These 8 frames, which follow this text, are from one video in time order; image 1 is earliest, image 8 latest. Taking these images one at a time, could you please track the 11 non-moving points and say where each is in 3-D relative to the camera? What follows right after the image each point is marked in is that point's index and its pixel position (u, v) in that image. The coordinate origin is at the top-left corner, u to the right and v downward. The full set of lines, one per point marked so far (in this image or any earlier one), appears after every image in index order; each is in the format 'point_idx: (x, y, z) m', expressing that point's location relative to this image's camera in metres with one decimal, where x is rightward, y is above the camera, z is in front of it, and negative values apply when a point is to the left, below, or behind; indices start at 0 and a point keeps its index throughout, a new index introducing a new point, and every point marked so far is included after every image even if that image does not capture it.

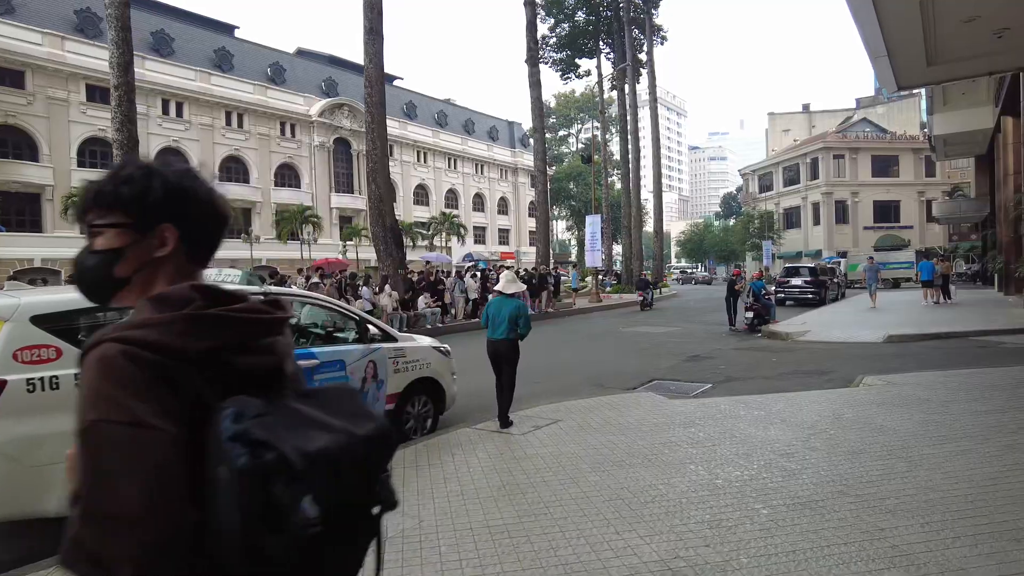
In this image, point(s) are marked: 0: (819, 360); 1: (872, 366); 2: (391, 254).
0: (+5.3, -1.2, +11.2) m
1: (+5.5, -1.2, +10.1) m
2: (-3.5, +1.0, +18.6) m
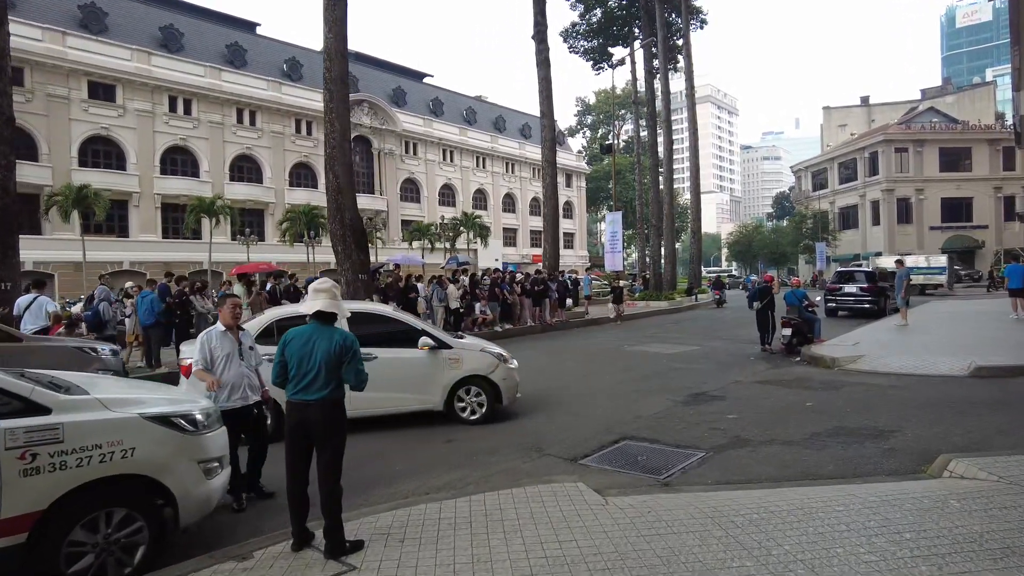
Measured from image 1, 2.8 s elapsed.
0: (+4.3, -1.4, +7.7) m
1: (+4.5, -1.4, +6.6) m
2: (-3.9, +0.8, +15.7) m
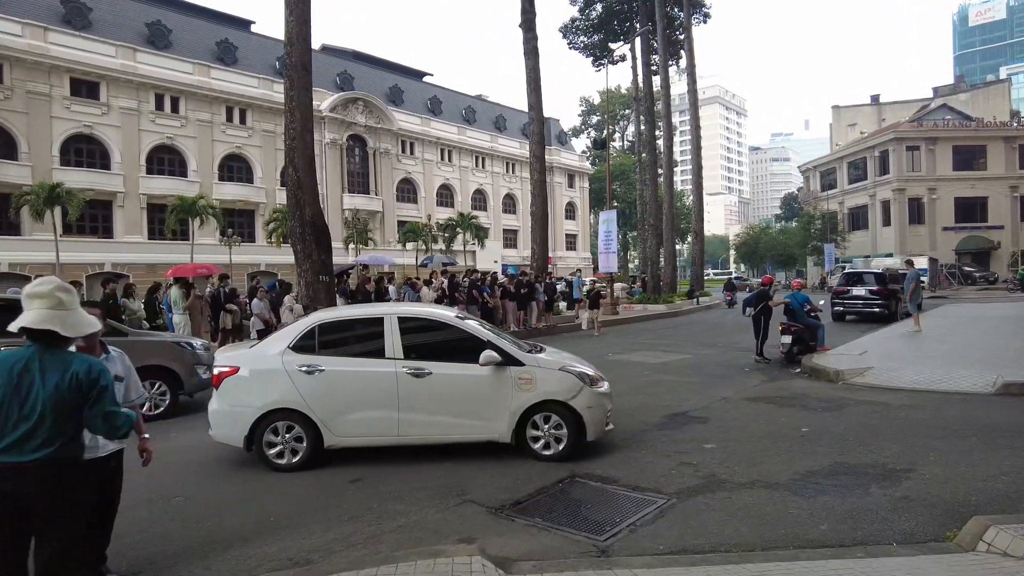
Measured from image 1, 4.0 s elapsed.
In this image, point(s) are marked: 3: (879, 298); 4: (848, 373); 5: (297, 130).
0: (+3.6, -1.4, +6.4) m
1: (+3.8, -1.4, +5.3) m
2: (-4.4, +0.7, +14.5) m
3: (+10.8, -0.3, +19.3) m
4: (+5.1, -1.3, +9.9) m
5: (-4.8, +3.5, +14.7) m
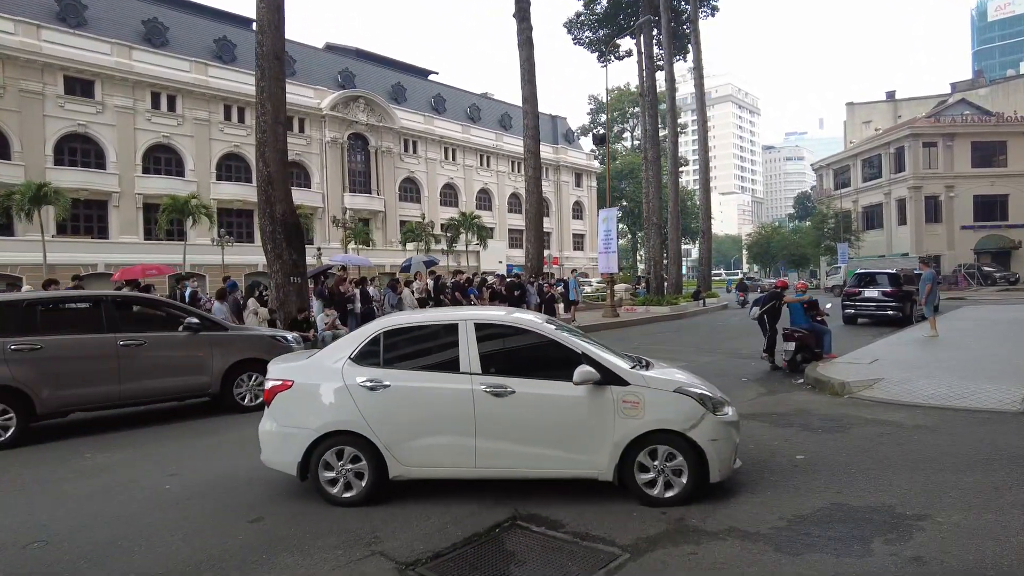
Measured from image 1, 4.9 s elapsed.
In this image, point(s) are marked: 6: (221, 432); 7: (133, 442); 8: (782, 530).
0: (+3.1, -1.5, +5.4) m
1: (+3.3, -1.5, +4.3) m
2: (-4.8, +0.7, +13.7) m
3: (+10.6, -0.3, +18.2) m
4: (+4.7, -1.3, +8.9) m
5: (-5.2, +3.5, +13.8) m
6: (-3.5, -1.7, +7.9) m
7: (-4.4, -1.8, +7.5) m
8: (+1.8, -1.6, +4.2) m
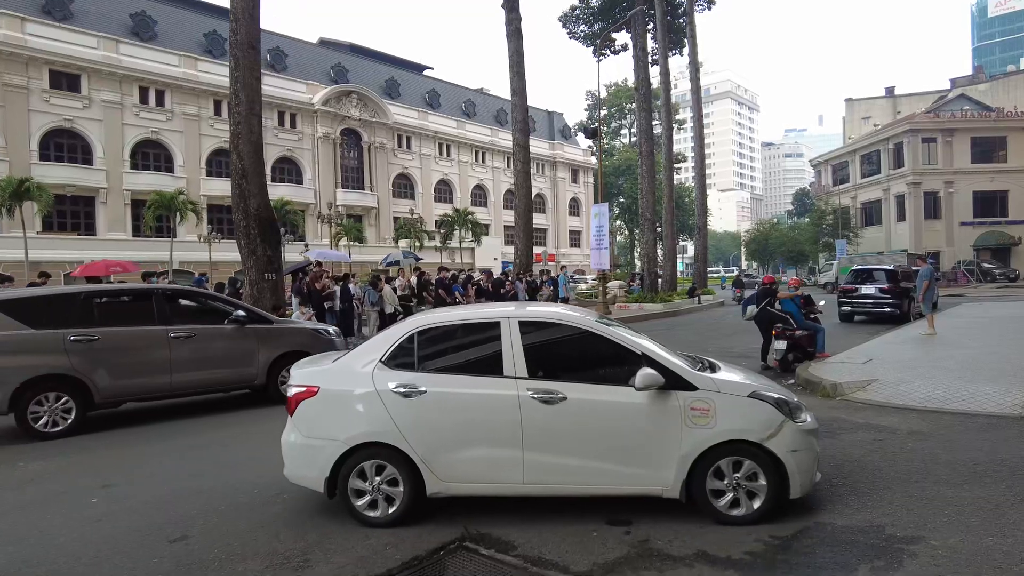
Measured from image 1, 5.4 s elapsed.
0: (+2.8, -1.4, +4.9) m
1: (+3.0, -1.4, +3.8) m
2: (-5.1, +0.7, +13.2) m
3: (+10.2, -0.2, +17.7) m
4: (+4.3, -1.3, +8.5) m
5: (-5.5, +3.6, +13.3) m
6: (-3.9, -1.7, +7.4) m
7: (-4.7, -1.7, +7.1) m
8: (+1.4, -1.5, +3.8) m
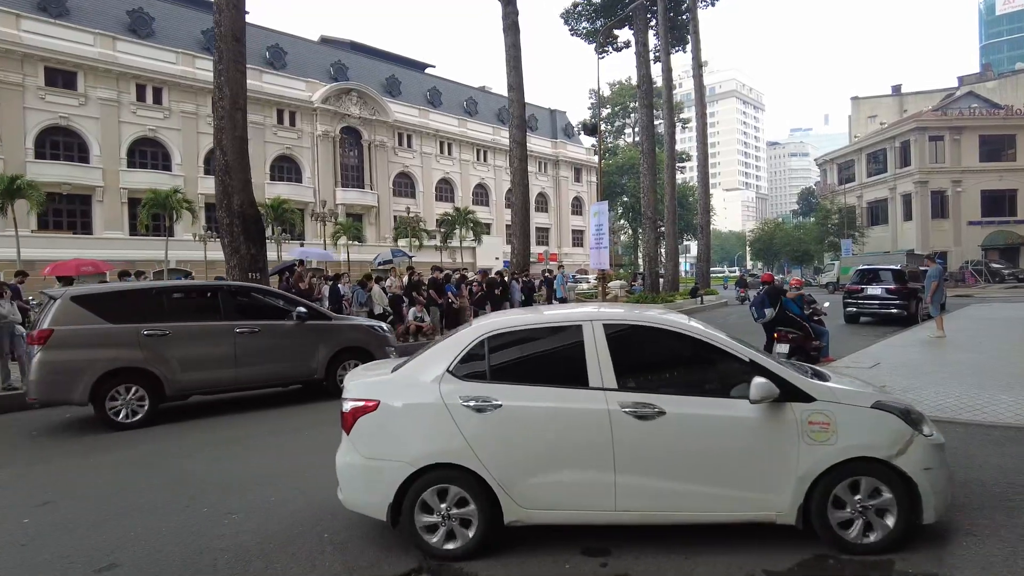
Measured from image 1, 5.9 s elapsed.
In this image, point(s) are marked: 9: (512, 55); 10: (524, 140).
0: (+2.6, -1.5, +4.4) m
1: (+2.7, -1.4, +3.3) m
2: (-5.3, +0.7, +12.8) m
3: (+10.1, -0.2, +17.2) m
4: (+4.1, -1.3, +8.0) m
5: (-5.6, +3.6, +12.9) m
6: (-4.1, -1.7, +7.0) m
7: (-4.9, -1.7, +6.6) m
8: (+1.2, -1.5, +3.3) m
9: (0.0, +7.0, +19.6) m
10: (+0.4, +4.5, +20.0) m
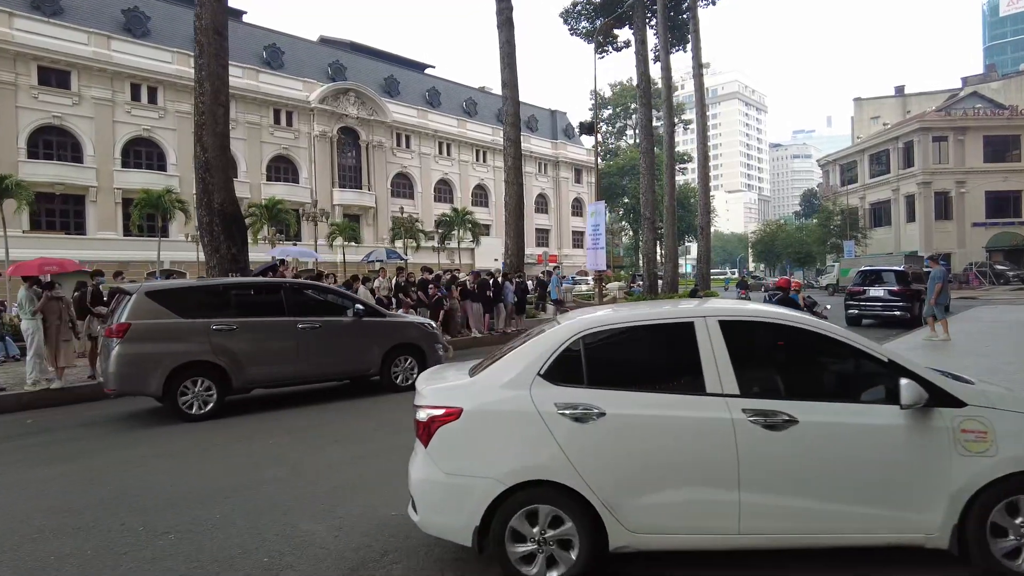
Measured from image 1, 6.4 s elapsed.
0: (+2.3, -1.5, +4.0) m
1: (+2.5, -1.4, +2.9) m
2: (-5.5, +0.7, +12.4) m
3: (+9.9, -0.3, +16.7) m
4: (+3.9, -1.3, +7.5) m
5: (-5.9, +3.5, +12.5) m
6: (-4.3, -1.7, +6.6) m
7: (-5.2, -1.7, +6.2) m
8: (+1.0, -1.5, +2.9) m
9: (-0.2, +6.9, +19.2) m
10: (+0.2, +4.5, +19.6) m
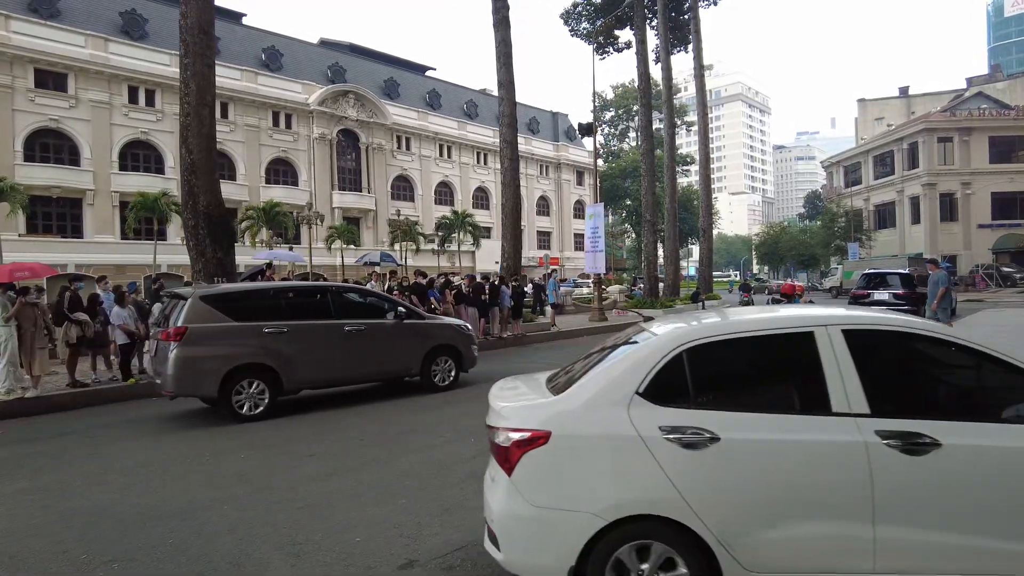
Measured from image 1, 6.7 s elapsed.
0: (+2.2, -1.5, +3.6) m
1: (+2.3, -1.5, +2.5) m
2: (-5.6, +0.6, +12.0) m
3: (+9.8, -0.4, +16.3) m
4: (+3.8, -1.4, +7.2) m
5: (-6.0, +3.4, +12.2) m
6: (-4.5, -1.8, +6.3) m
7: (-5.3, -1.8, +5.9) m
8: (+0.8, -1.6, +2.5) m
9: (-0.3, +6.8, +18.9) m
10: (+0.1, +4.4, +19.2) m
